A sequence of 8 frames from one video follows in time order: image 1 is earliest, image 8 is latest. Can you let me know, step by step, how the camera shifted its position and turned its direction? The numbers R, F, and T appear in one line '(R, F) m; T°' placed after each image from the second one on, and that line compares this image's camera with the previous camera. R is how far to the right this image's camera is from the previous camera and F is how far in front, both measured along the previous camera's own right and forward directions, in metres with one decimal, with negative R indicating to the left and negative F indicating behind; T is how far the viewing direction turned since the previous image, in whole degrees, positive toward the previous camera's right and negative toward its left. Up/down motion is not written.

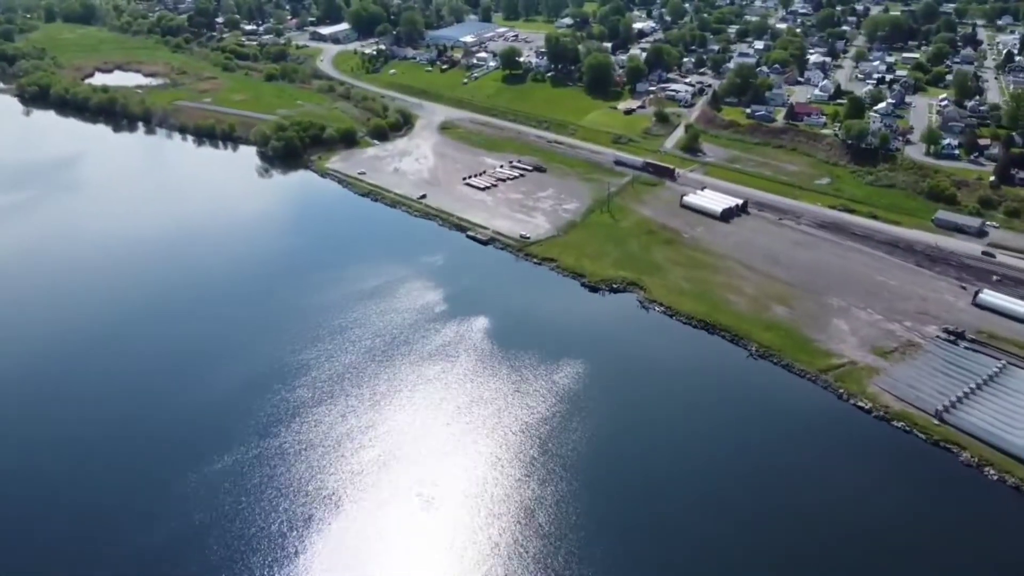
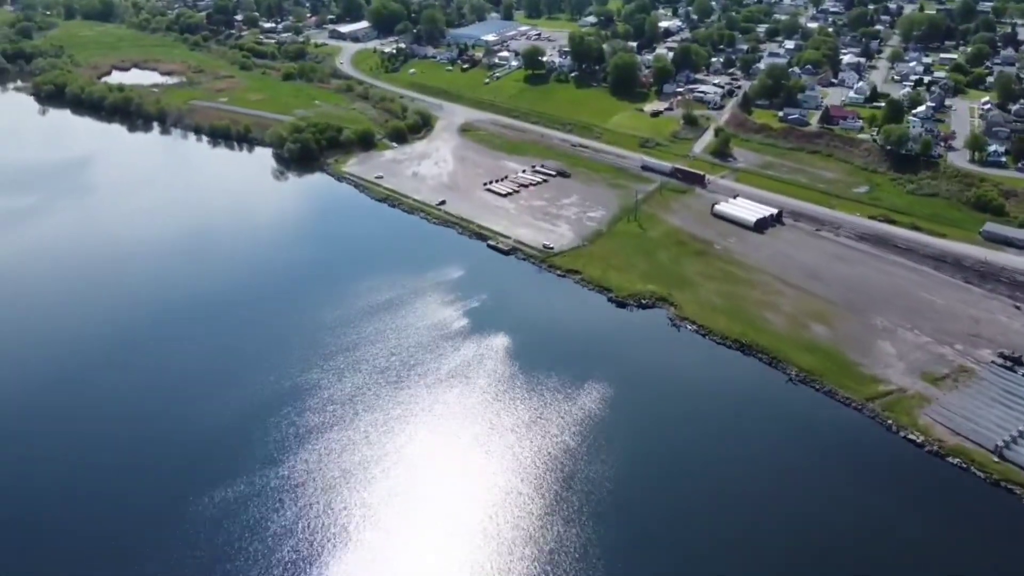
(-0.2, +1.9) m; -1°
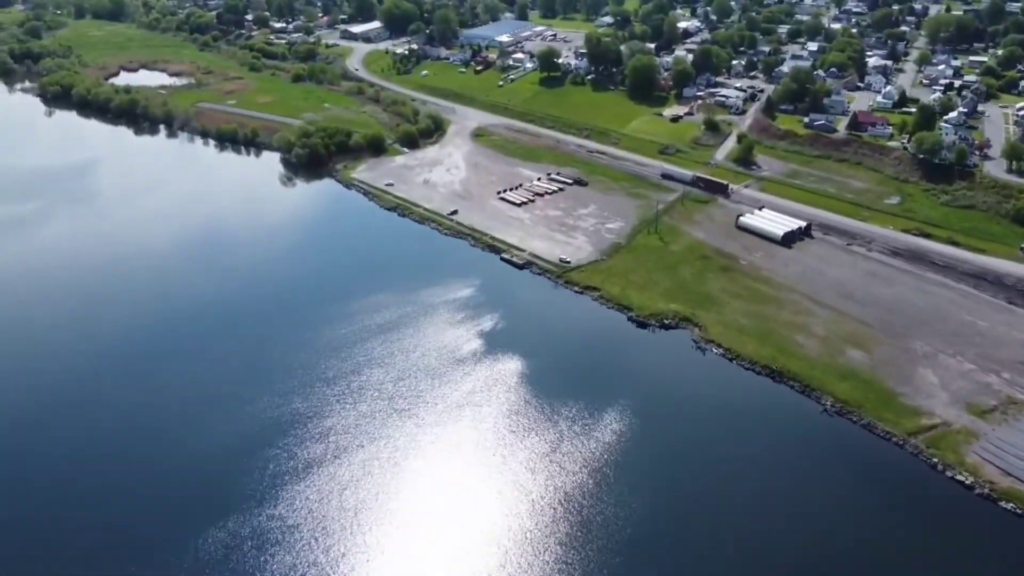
(-0.1, +1.9) m; -1°
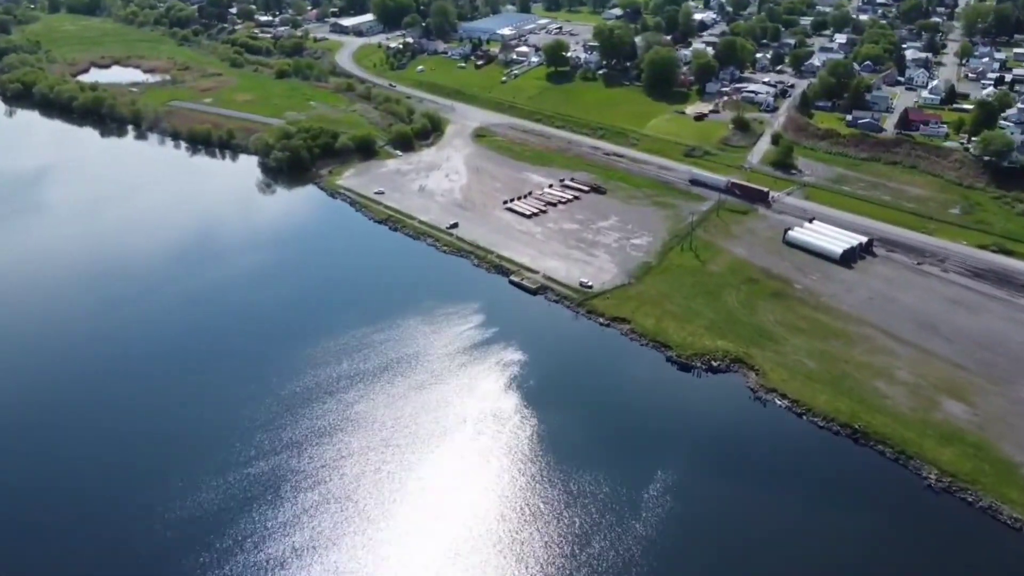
(-0.5, +6.1) m; 0°
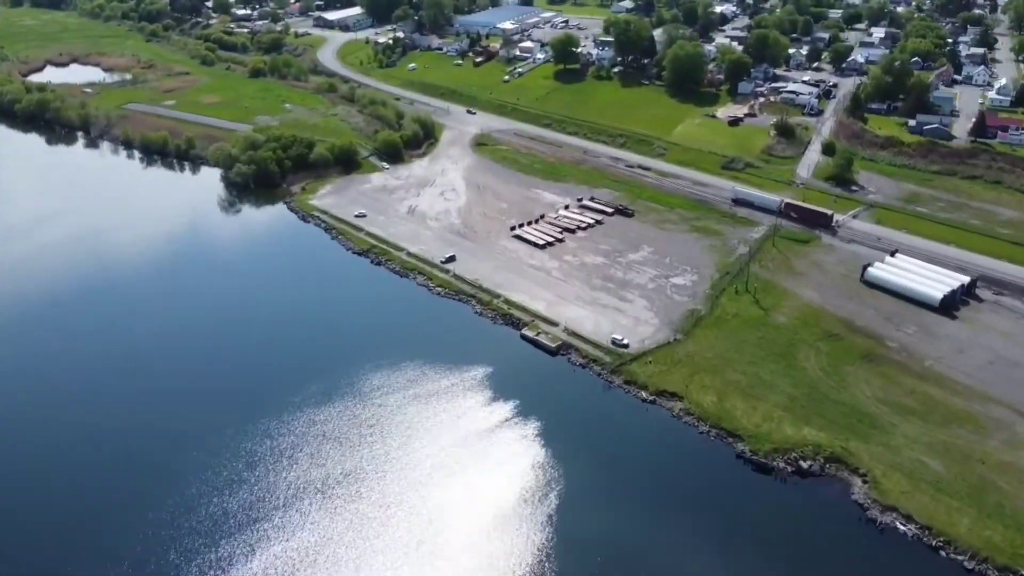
(-0.5, +7.2) m; 0°
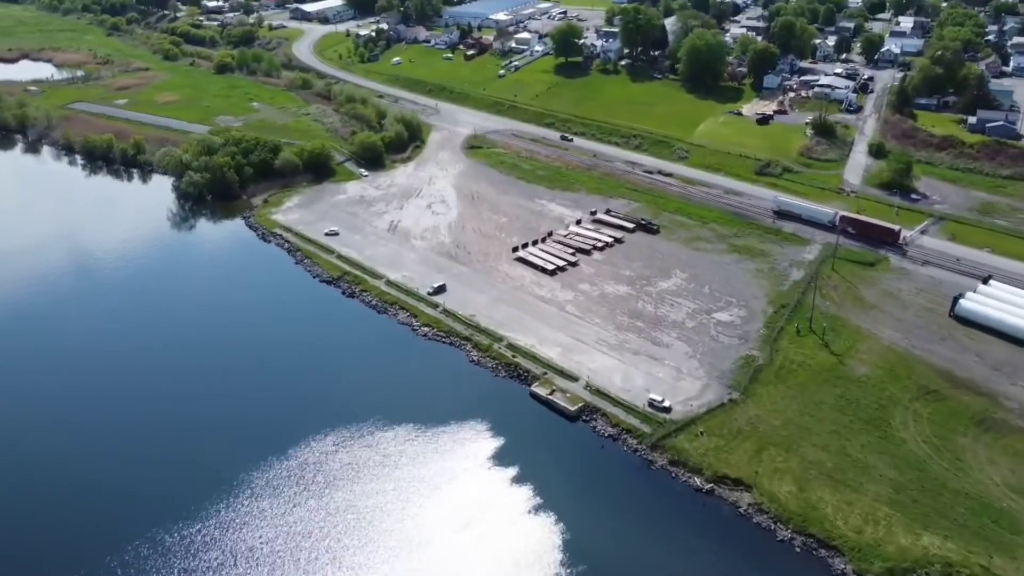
(-0.4, +5.8) m; +1°
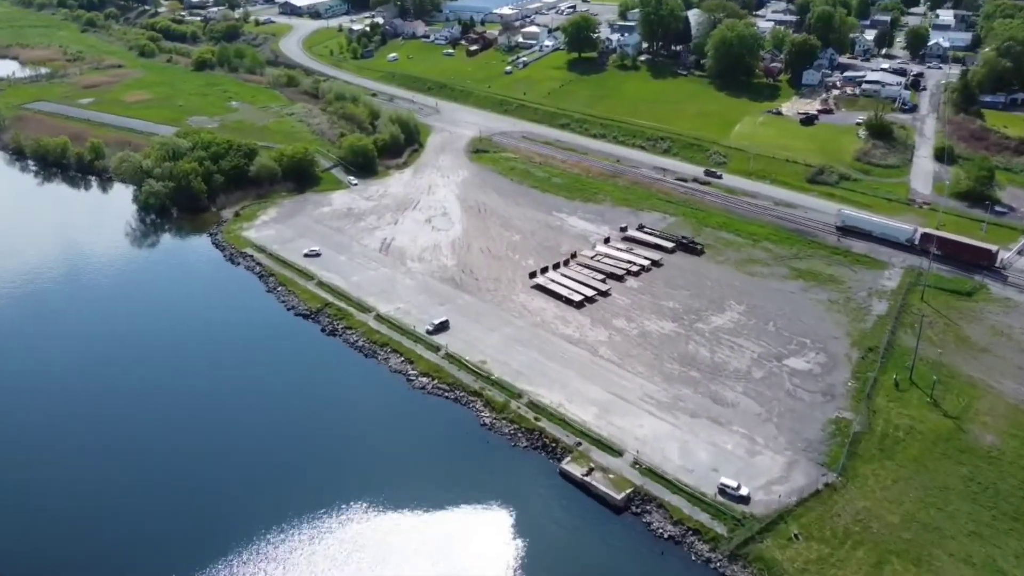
(-0.5, +4.8) m; 0°
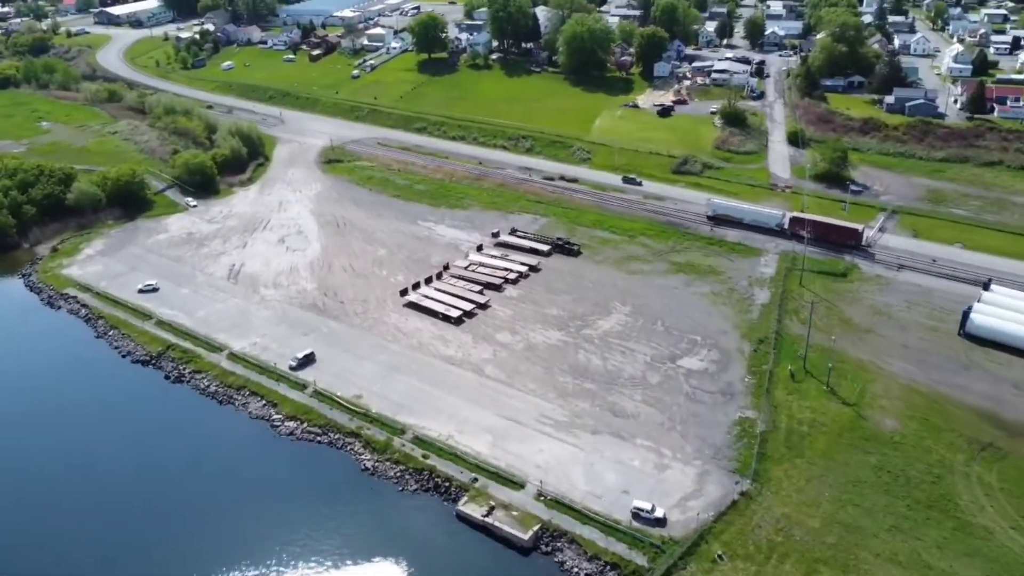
(-0.1, +1.7) m; +10°
